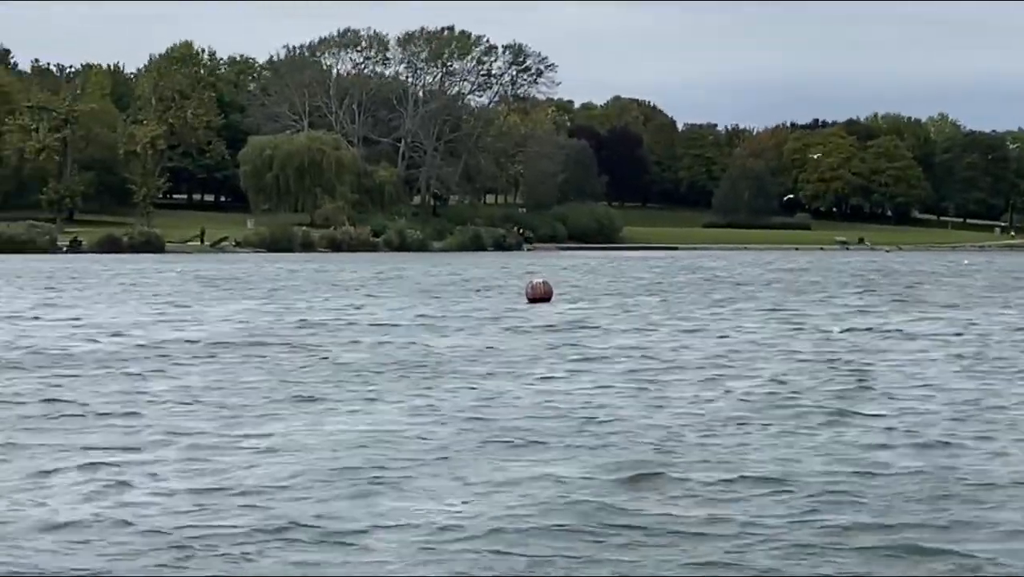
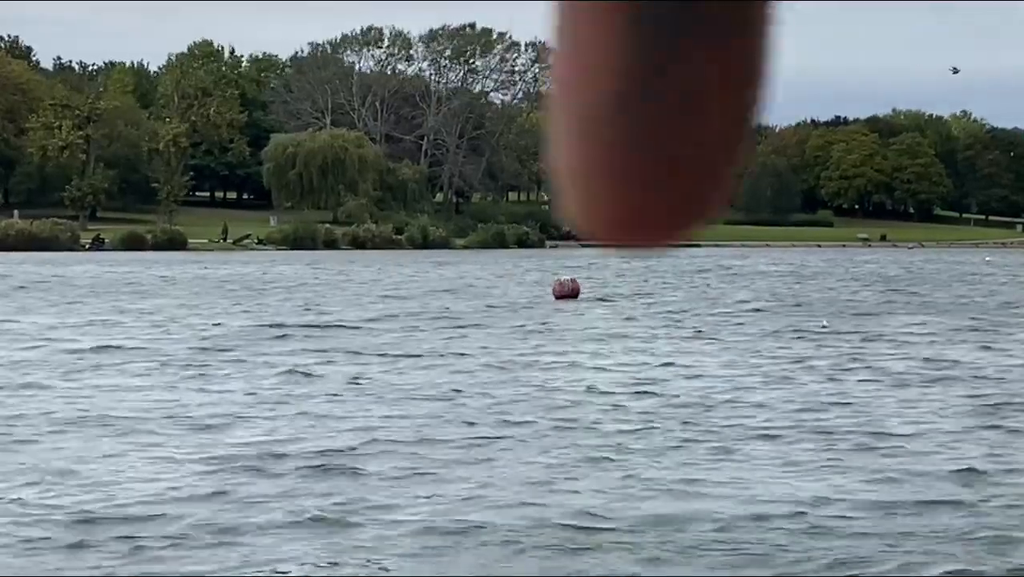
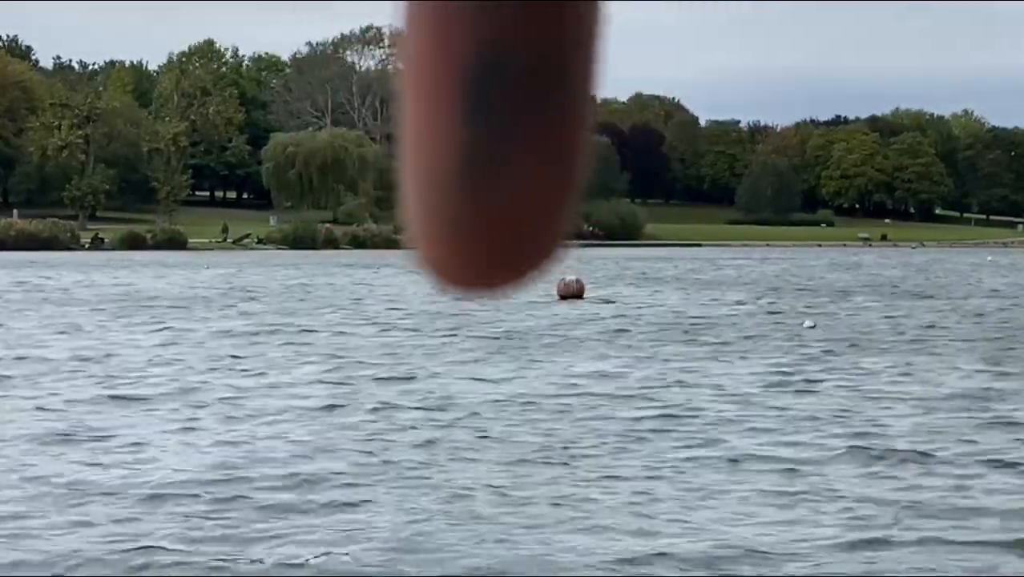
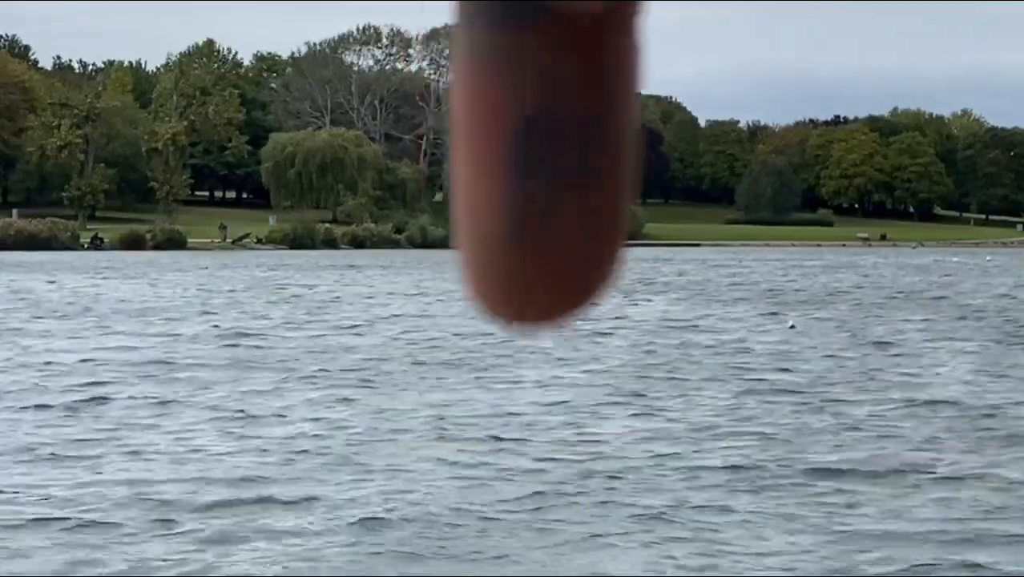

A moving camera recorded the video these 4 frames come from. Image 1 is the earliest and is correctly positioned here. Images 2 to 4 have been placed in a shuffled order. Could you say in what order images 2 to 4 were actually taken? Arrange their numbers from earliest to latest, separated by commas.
2, 3, 4
